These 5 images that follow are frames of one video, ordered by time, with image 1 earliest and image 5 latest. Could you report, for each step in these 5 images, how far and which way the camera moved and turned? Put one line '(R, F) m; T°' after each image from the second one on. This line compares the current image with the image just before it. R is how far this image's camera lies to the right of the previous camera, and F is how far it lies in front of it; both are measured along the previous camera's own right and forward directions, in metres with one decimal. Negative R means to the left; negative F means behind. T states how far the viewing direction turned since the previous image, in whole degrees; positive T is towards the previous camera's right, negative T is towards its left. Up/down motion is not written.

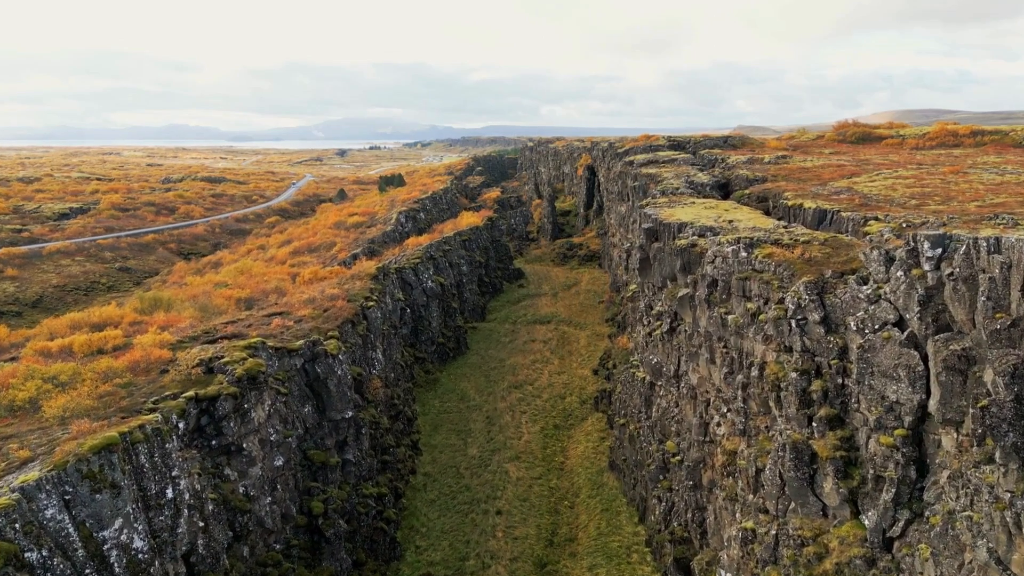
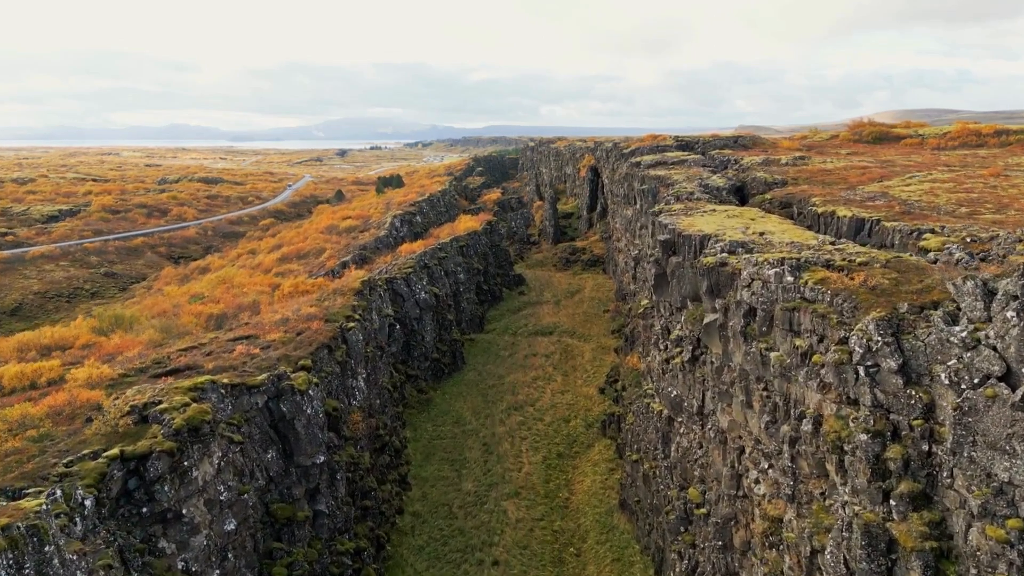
(+0.1, +3.1) m; 0°
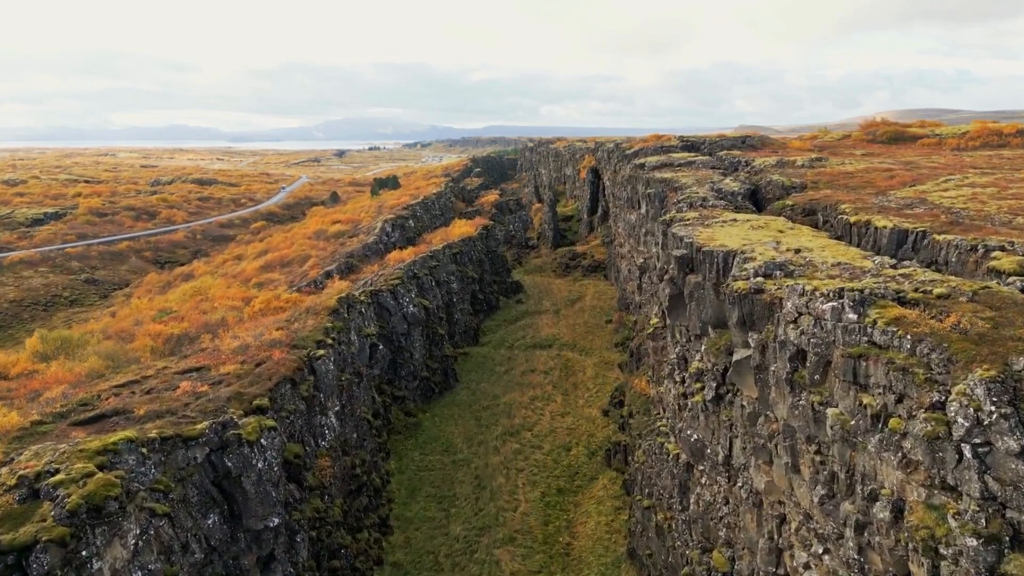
(+0.2, +3.2) m; 0°
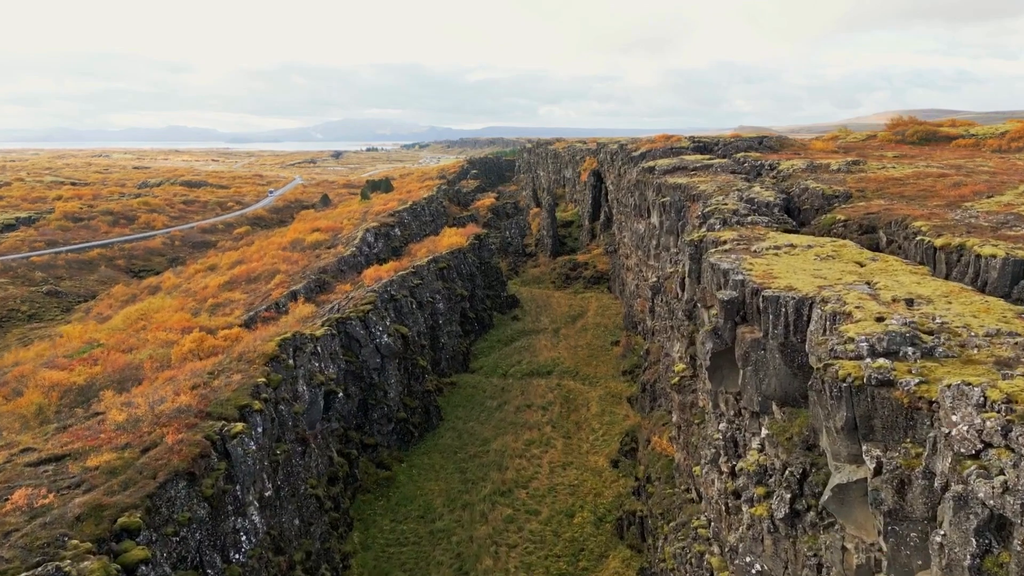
(+0.3, +5.6) m; 0°
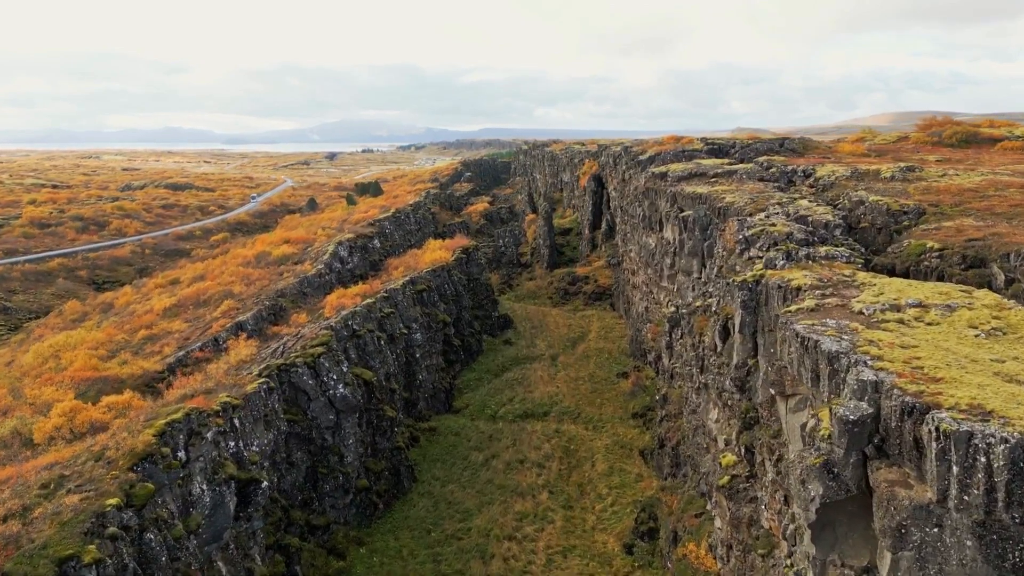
(+0.4, +6.2) m; 0°
